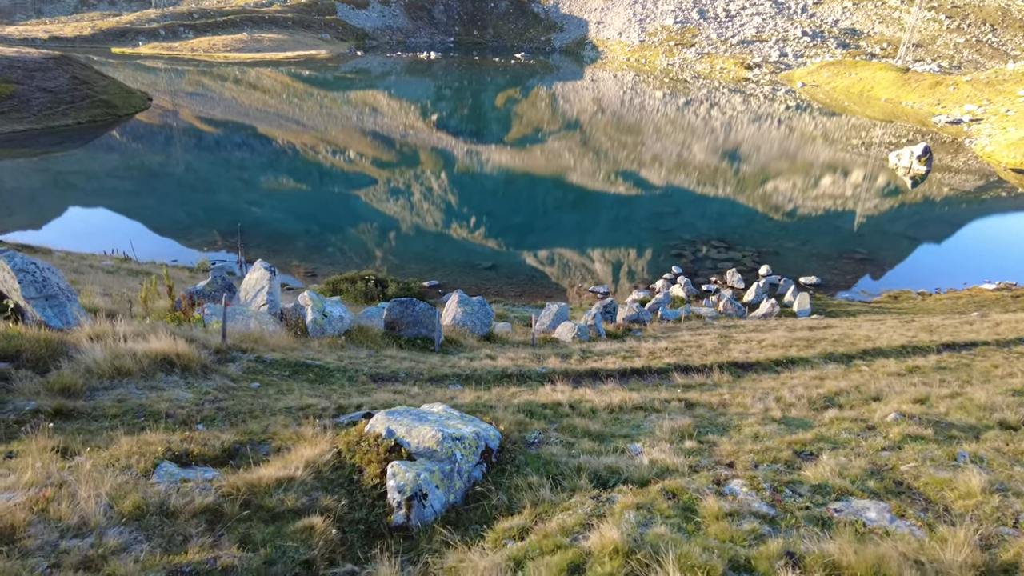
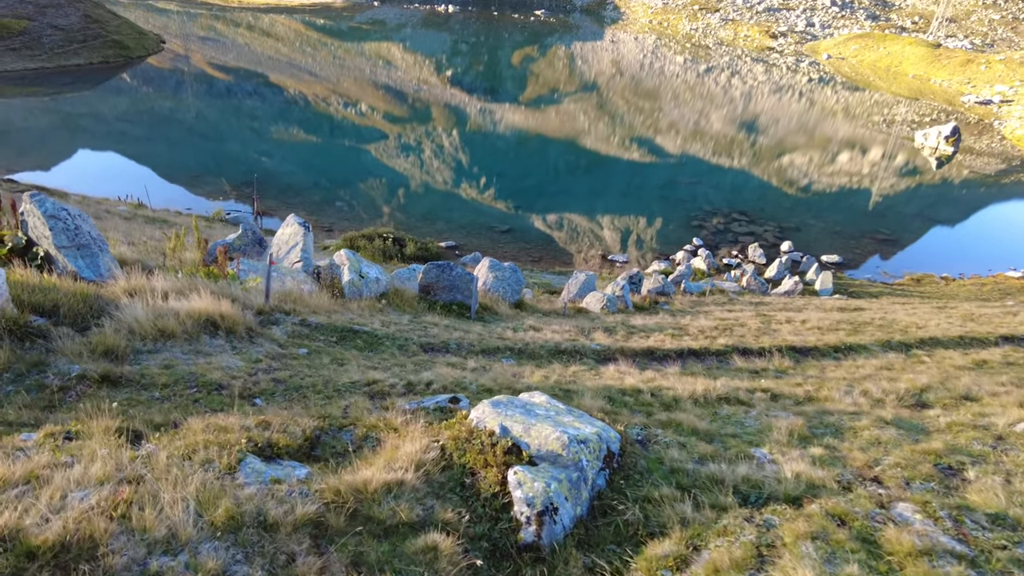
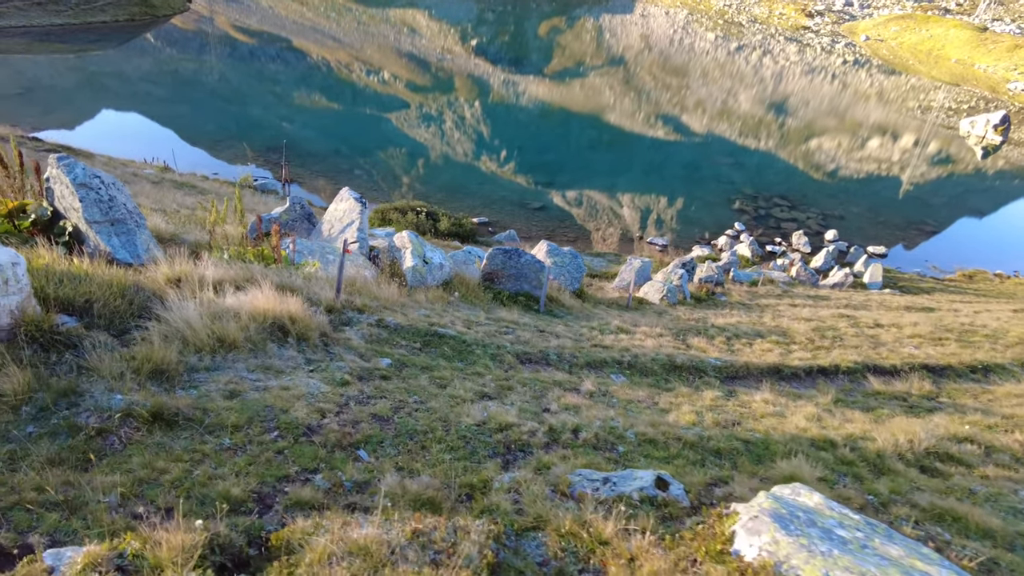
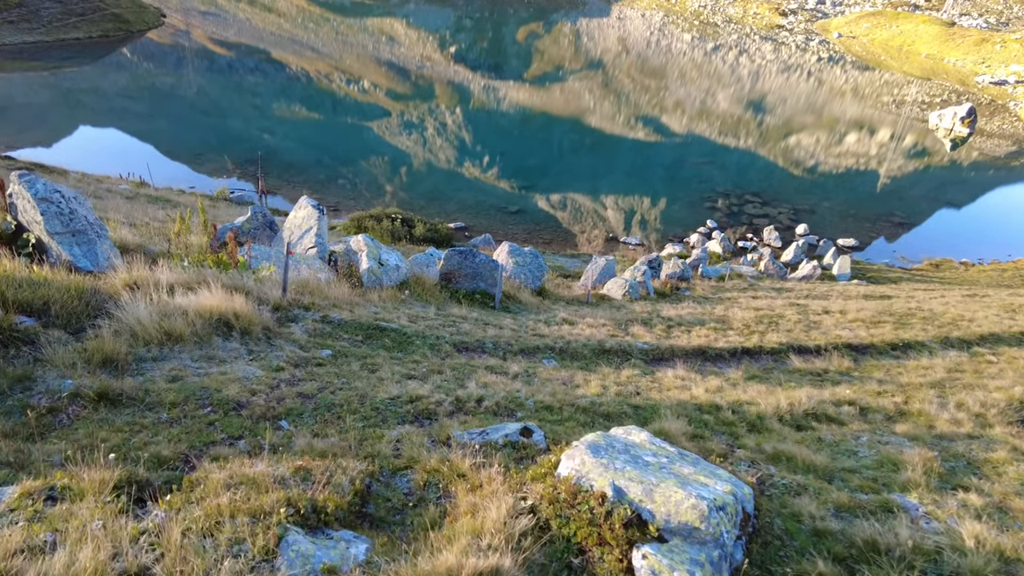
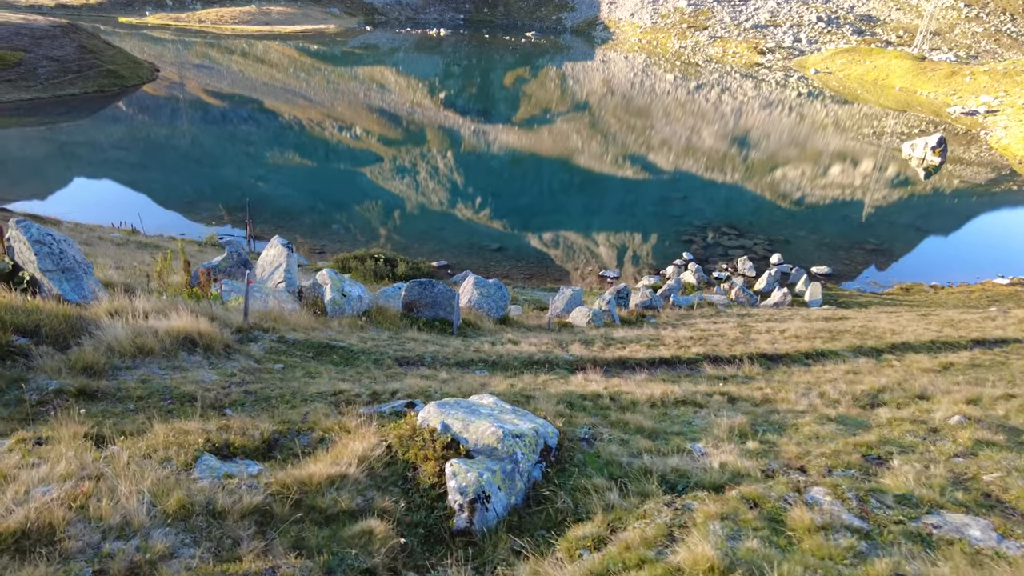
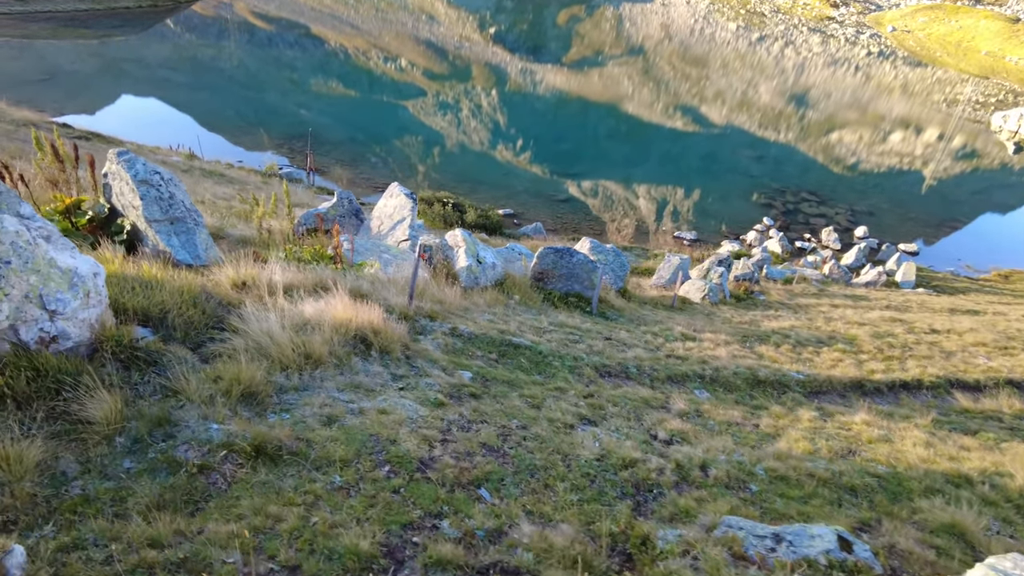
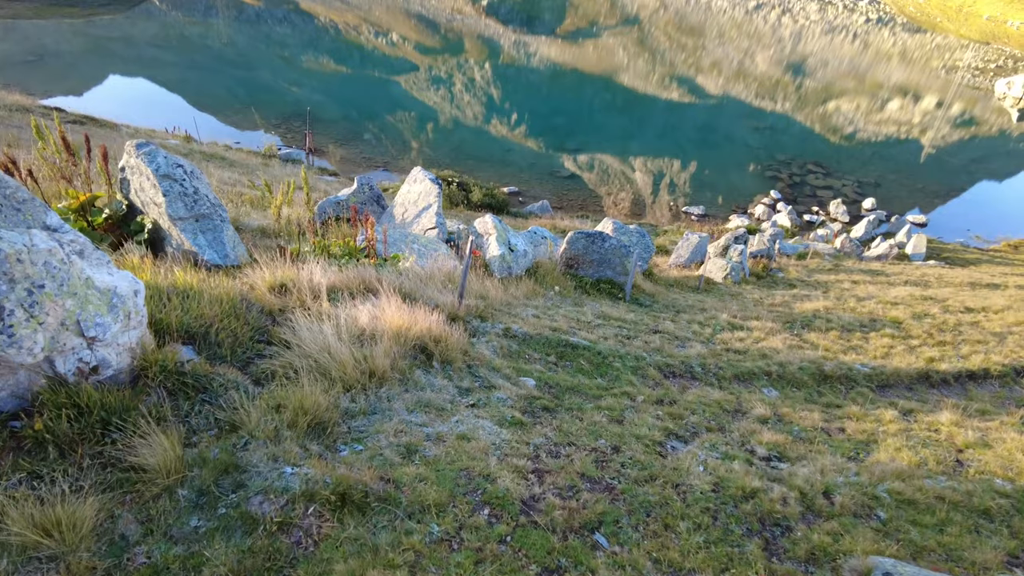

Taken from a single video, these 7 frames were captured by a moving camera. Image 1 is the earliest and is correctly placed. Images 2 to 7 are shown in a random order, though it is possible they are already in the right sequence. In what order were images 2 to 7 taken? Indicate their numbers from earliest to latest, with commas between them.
5, 2, 4, 3, 6, 7
